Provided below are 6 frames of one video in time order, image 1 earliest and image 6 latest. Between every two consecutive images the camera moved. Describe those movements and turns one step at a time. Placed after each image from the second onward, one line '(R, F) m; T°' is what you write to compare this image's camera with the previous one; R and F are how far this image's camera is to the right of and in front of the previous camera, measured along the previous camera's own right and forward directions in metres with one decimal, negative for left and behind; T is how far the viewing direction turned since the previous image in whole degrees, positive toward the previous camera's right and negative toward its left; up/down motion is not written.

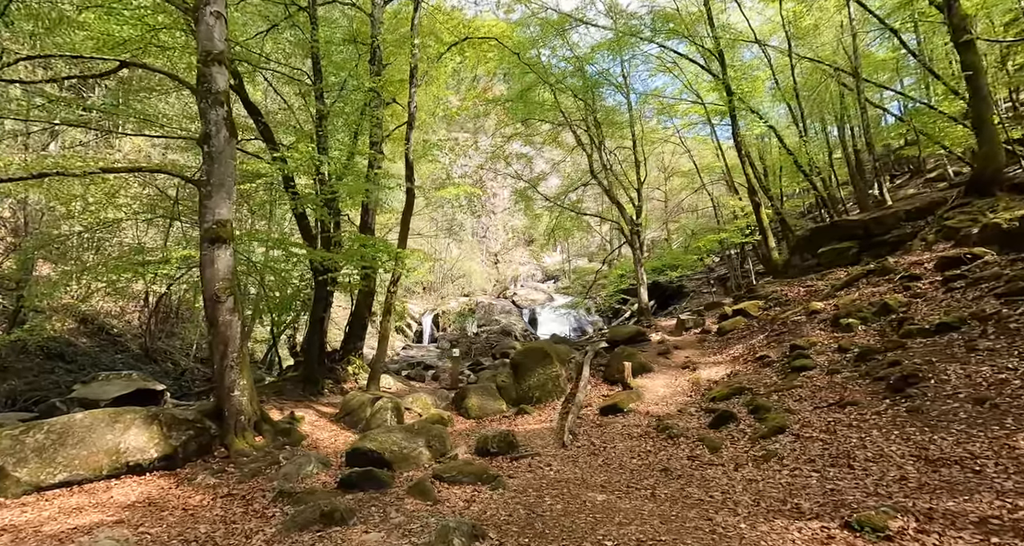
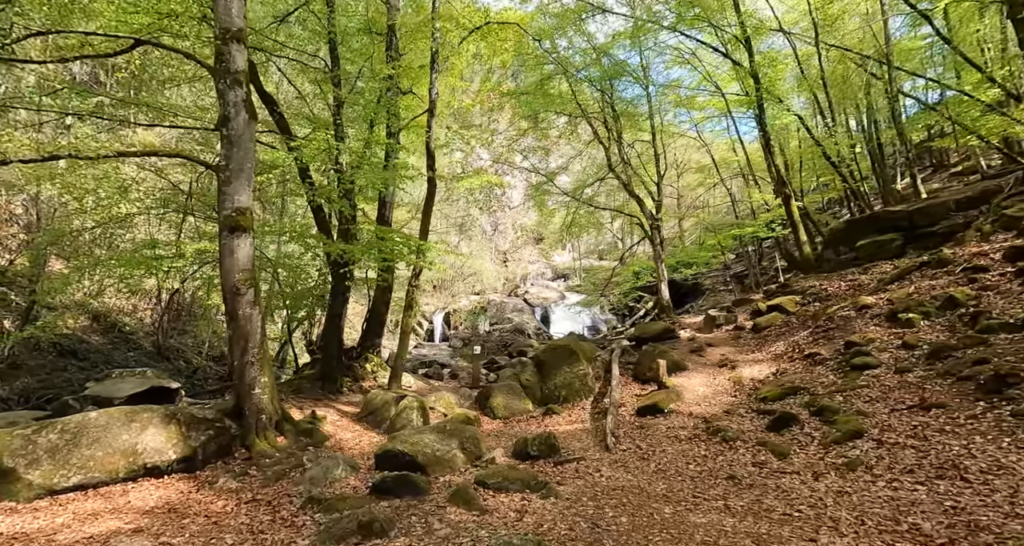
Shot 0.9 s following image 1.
(-0.5, +0.6) m; -1°
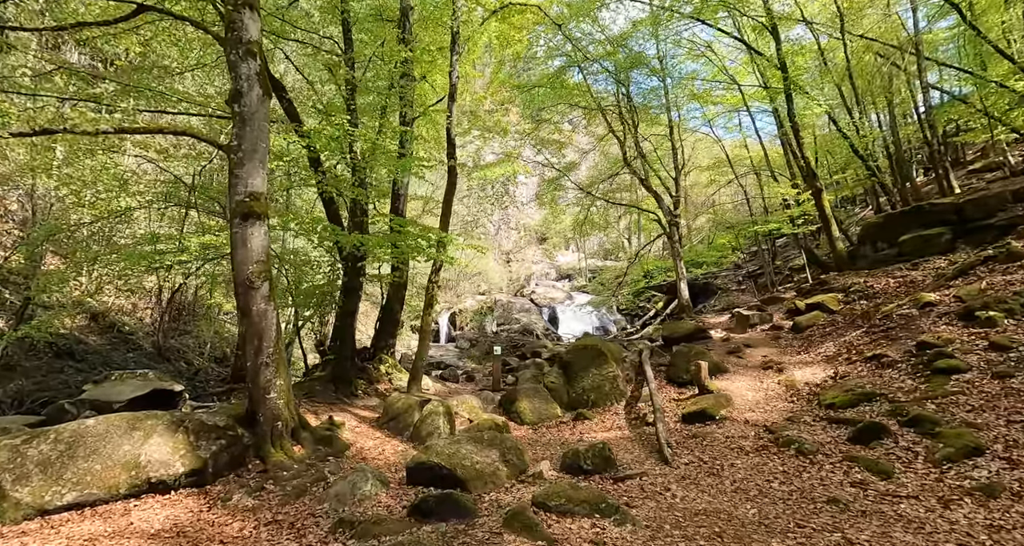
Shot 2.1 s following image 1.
(-0.6, +0.8) m; 0°
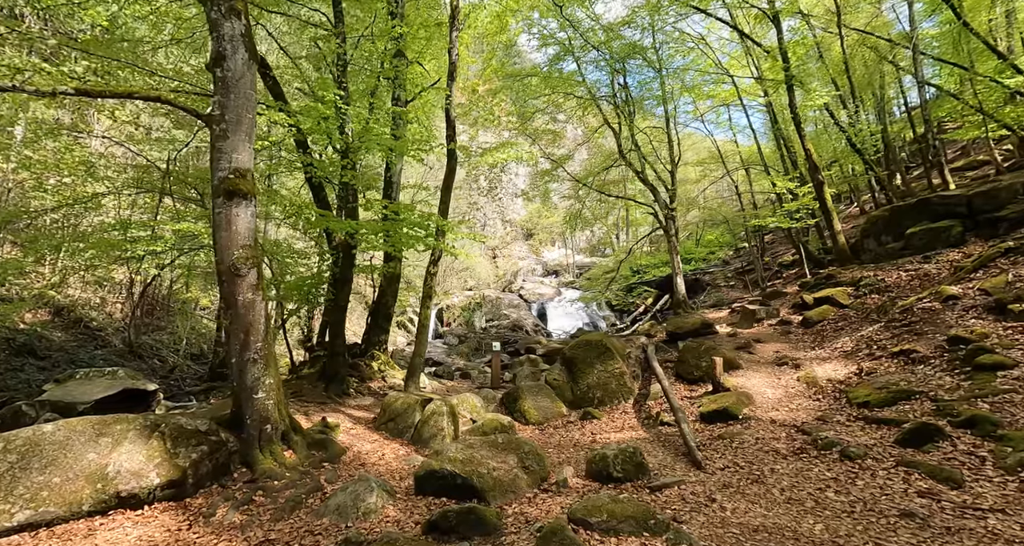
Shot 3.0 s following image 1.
(-0.4, +0.7) m; +2°
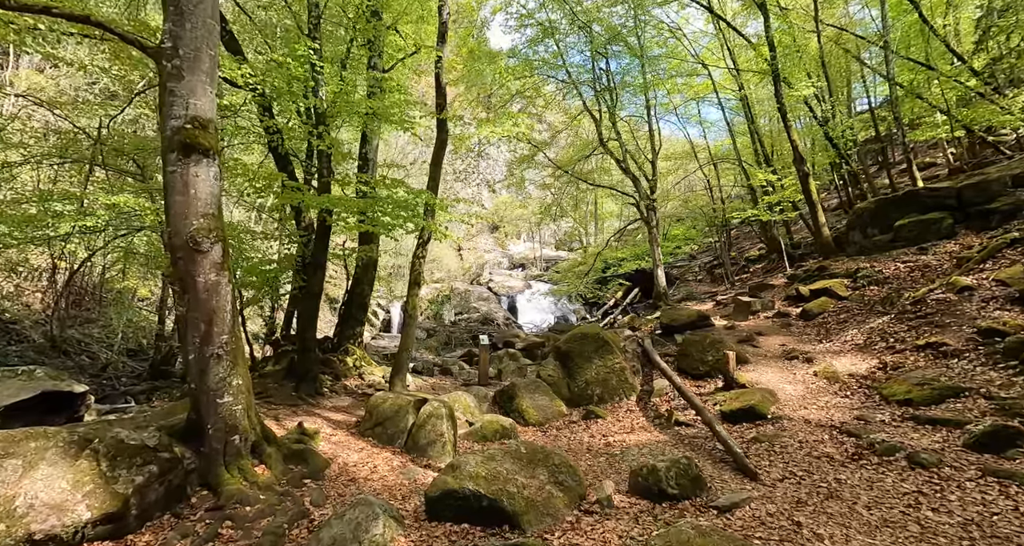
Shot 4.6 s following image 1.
(-0.7, +1.1) m; +5°
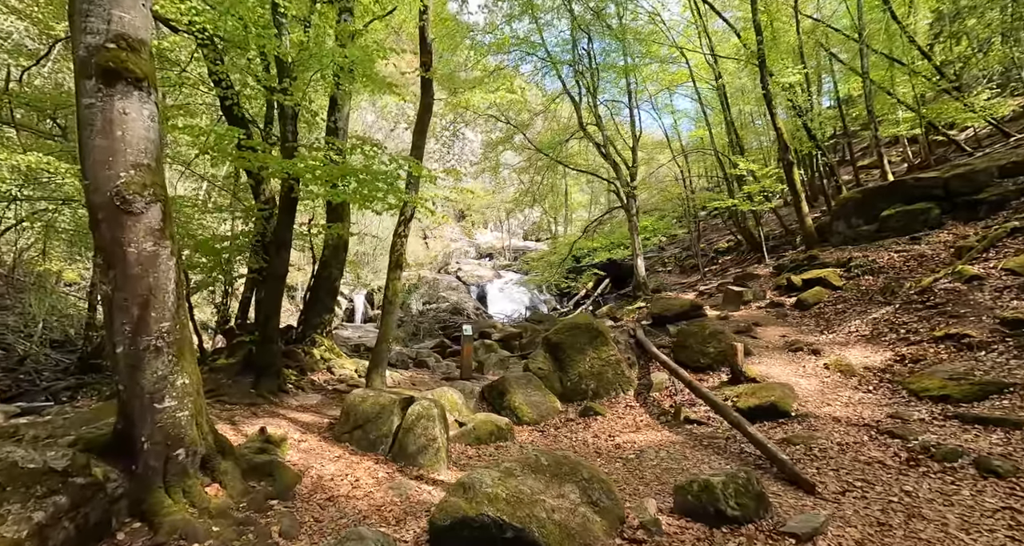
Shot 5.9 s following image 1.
(-0.5, +1.0) m; +4°
